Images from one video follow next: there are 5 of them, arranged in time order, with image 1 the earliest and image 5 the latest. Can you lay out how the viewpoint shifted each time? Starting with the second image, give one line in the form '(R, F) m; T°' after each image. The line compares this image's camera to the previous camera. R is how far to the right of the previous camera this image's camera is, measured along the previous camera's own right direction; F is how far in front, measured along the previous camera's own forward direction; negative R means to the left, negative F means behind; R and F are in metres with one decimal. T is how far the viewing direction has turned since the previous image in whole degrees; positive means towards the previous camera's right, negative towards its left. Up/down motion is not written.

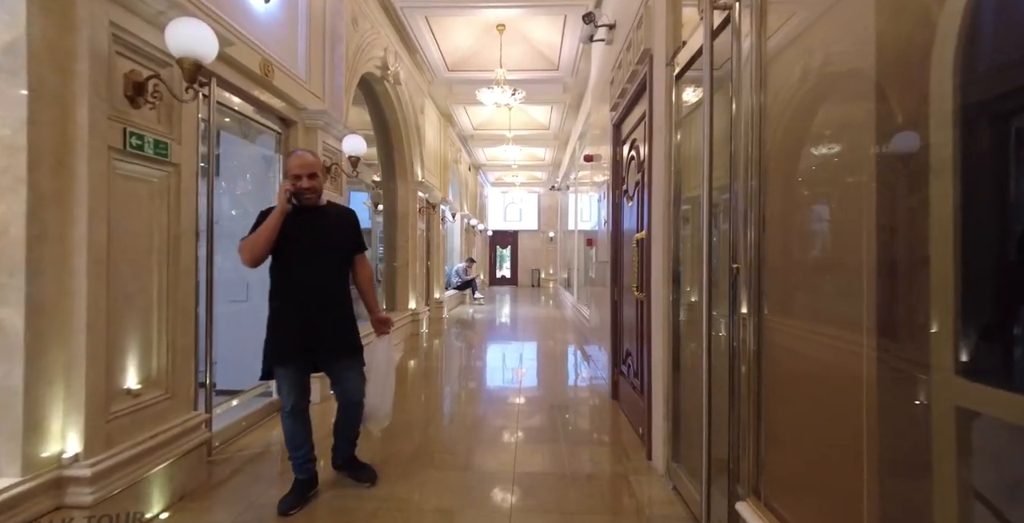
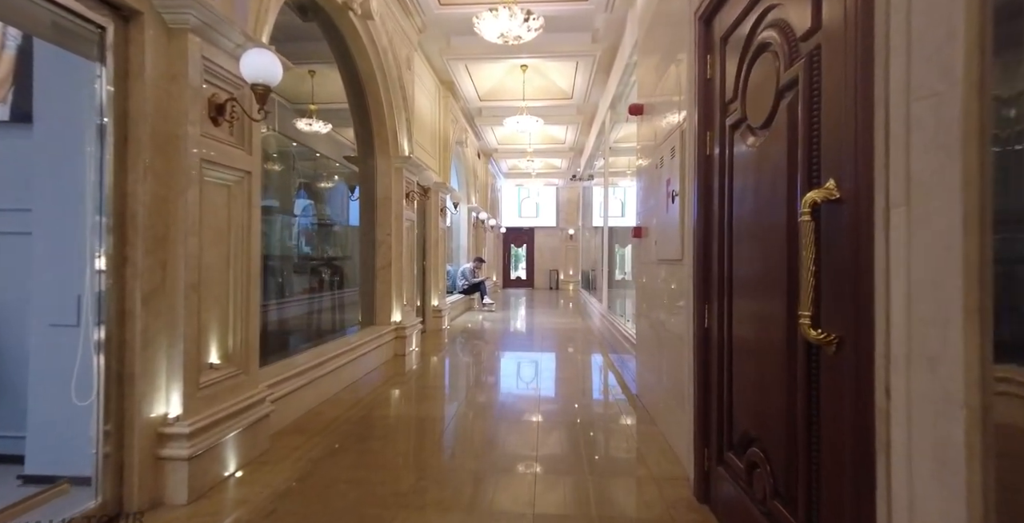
(0.0, +1.6) m; -2°
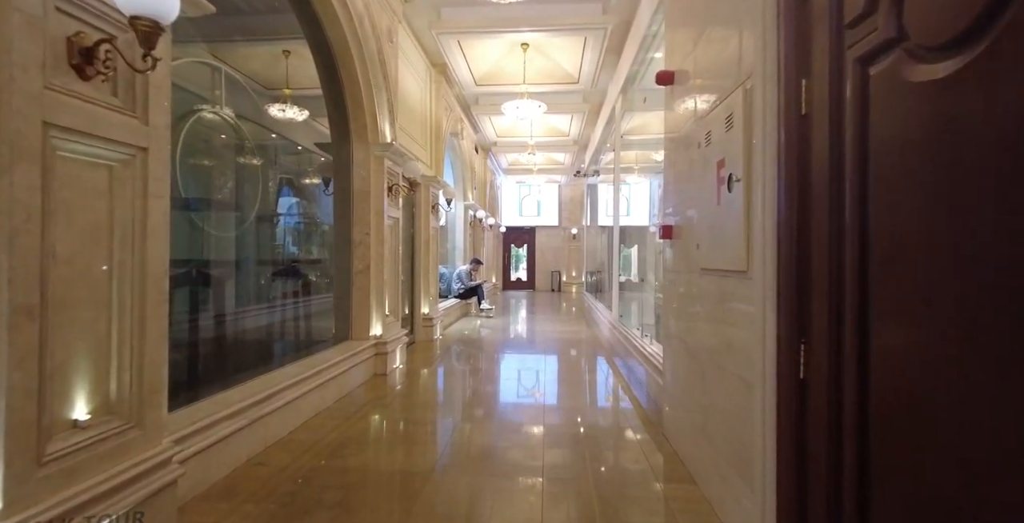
(0.0, +0.7) m; 0°
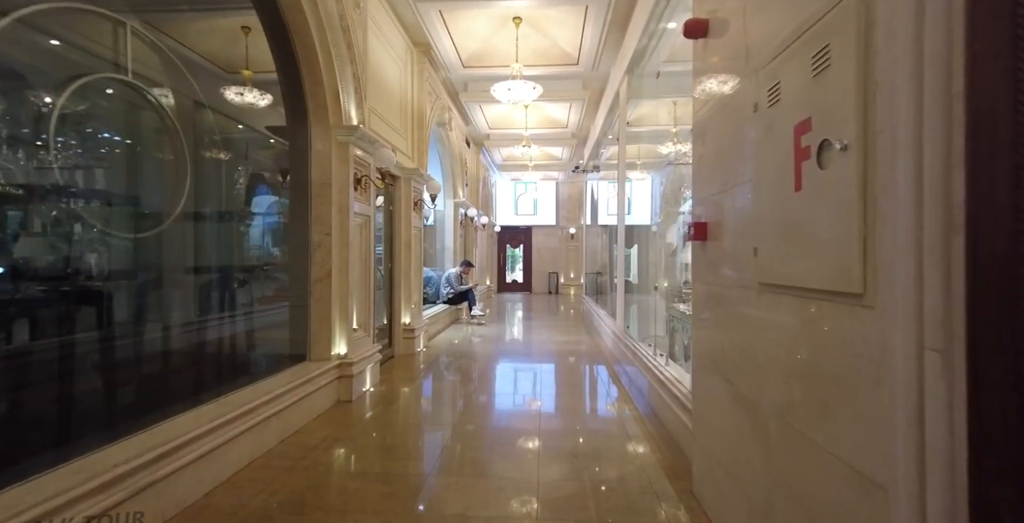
(+0.1, +0.7) m; 0°
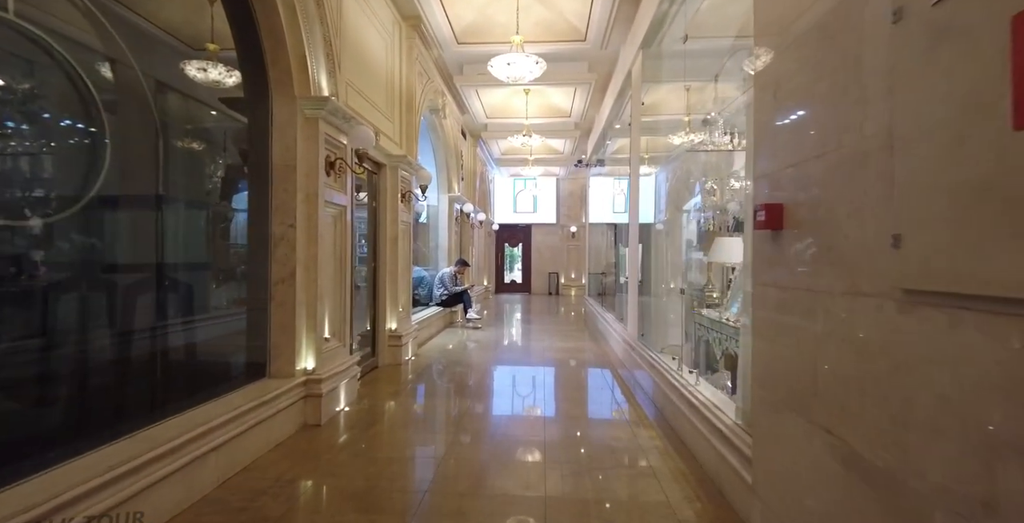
(0.0, +0.6) m; 0°
